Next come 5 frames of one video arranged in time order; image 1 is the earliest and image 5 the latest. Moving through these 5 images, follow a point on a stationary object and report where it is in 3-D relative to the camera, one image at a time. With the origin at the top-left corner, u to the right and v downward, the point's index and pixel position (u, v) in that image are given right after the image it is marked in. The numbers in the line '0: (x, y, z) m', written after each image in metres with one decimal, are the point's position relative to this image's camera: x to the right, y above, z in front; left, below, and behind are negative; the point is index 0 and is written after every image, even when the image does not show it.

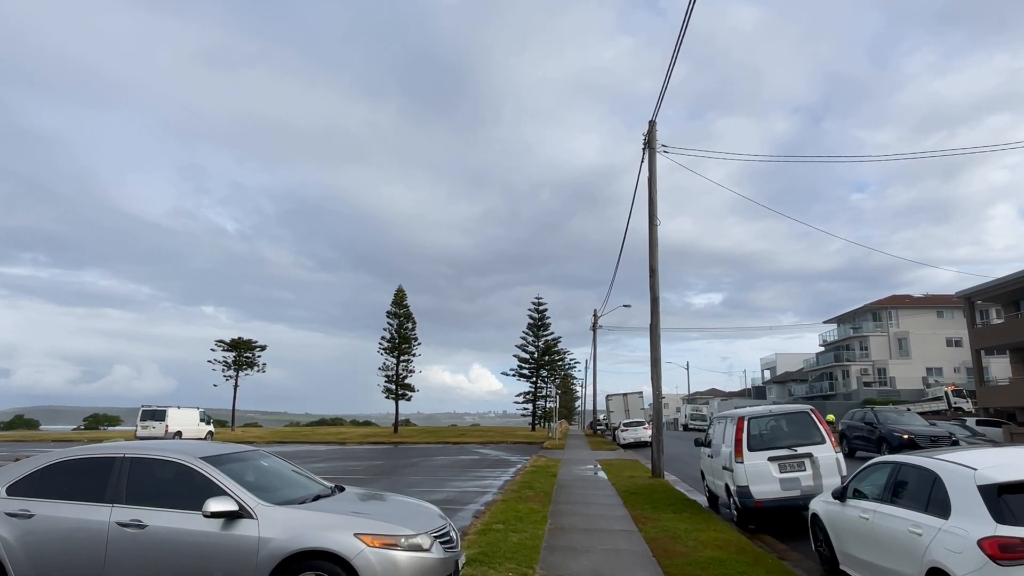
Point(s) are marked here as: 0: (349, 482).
0: (-4.2, -4.9, +17.8) m
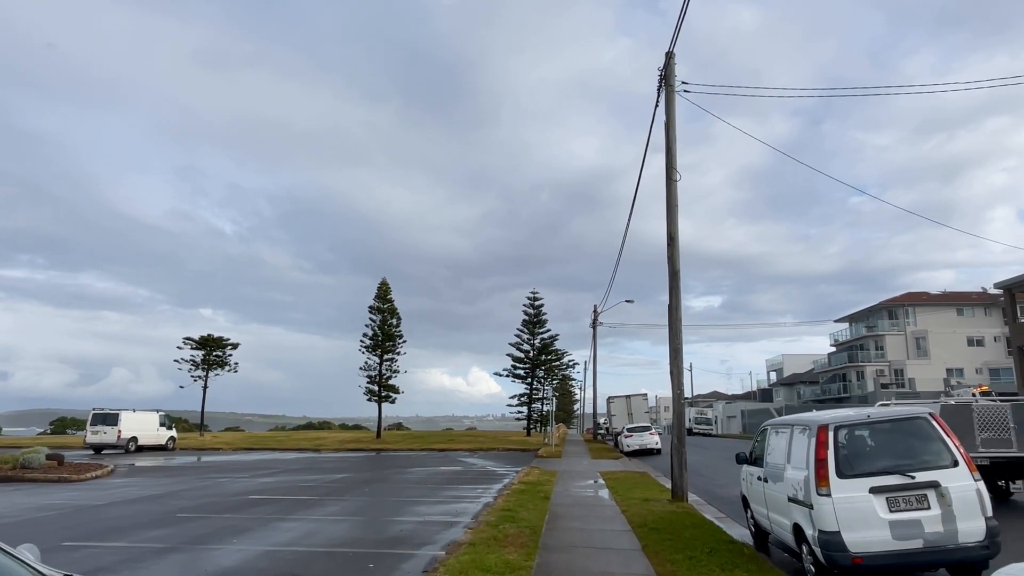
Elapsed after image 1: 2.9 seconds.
0: (-4.5, -4.3, +14.1) m
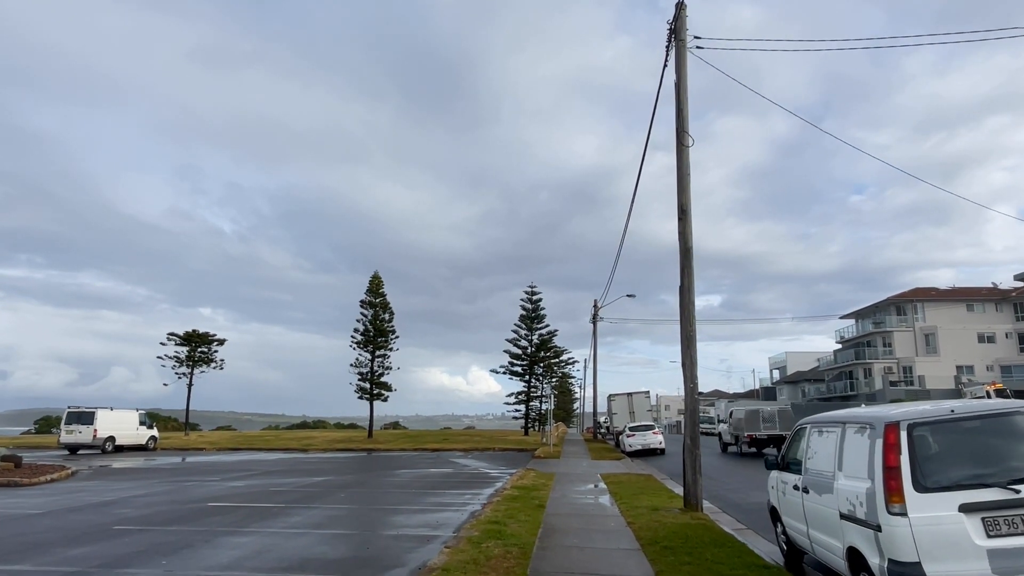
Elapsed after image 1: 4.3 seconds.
0: (-4.7, -4.0, +12.5) m
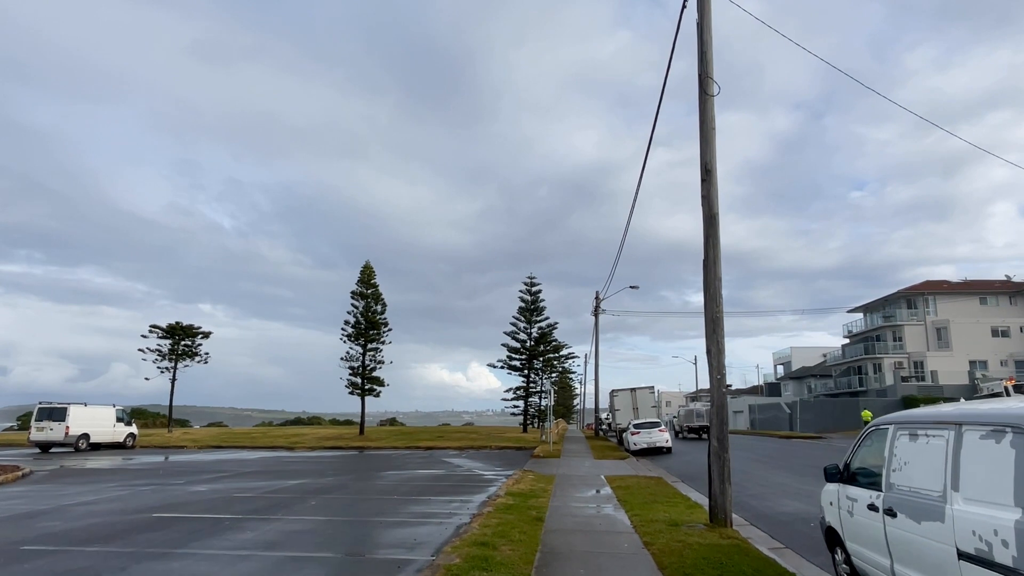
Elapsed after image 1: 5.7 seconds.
0: (-4.8, -3.6, +10.6) m
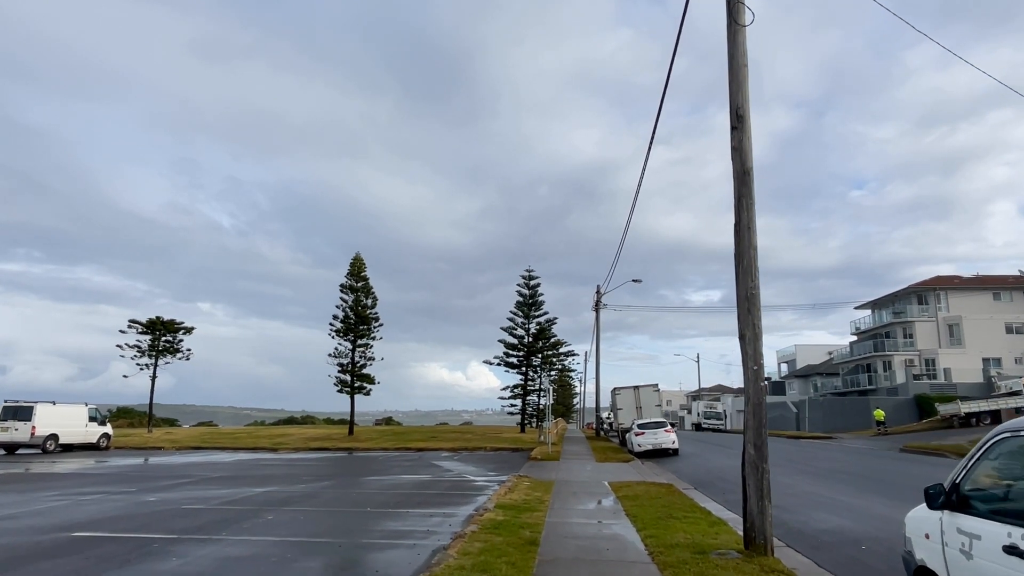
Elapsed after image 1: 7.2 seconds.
0: (-4.9, -3.3, +8.8) m
